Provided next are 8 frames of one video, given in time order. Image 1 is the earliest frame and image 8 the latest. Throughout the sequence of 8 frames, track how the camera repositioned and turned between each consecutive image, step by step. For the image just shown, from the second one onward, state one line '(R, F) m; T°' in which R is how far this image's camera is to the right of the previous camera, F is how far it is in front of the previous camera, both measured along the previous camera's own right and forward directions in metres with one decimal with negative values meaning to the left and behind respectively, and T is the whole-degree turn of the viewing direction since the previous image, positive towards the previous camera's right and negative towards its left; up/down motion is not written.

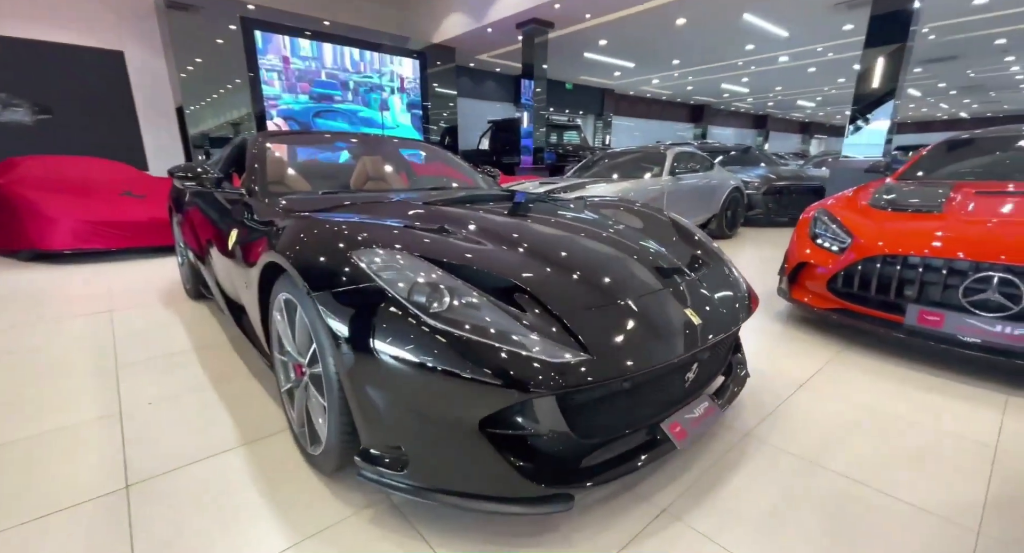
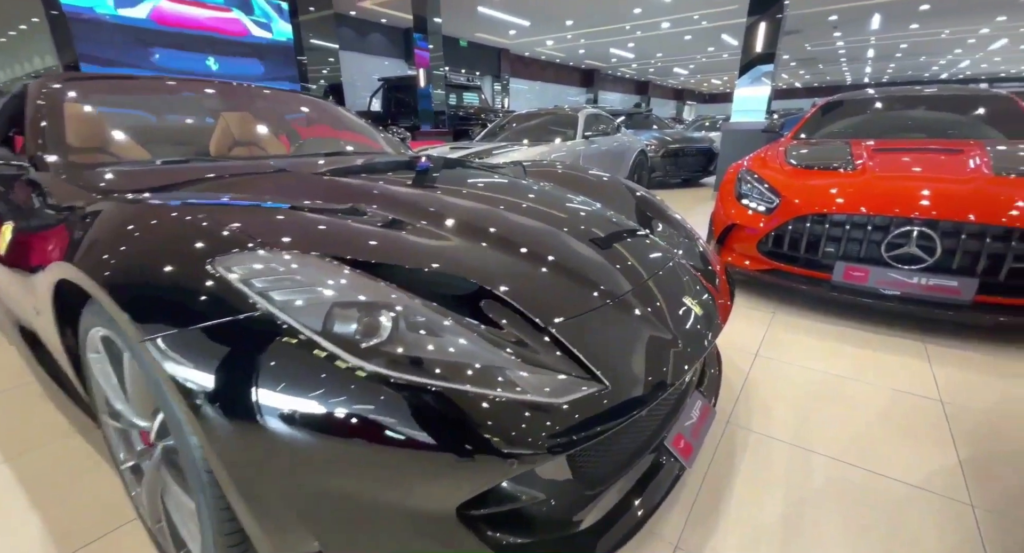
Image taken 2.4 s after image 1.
(-0.1, +0.3) m; +12°
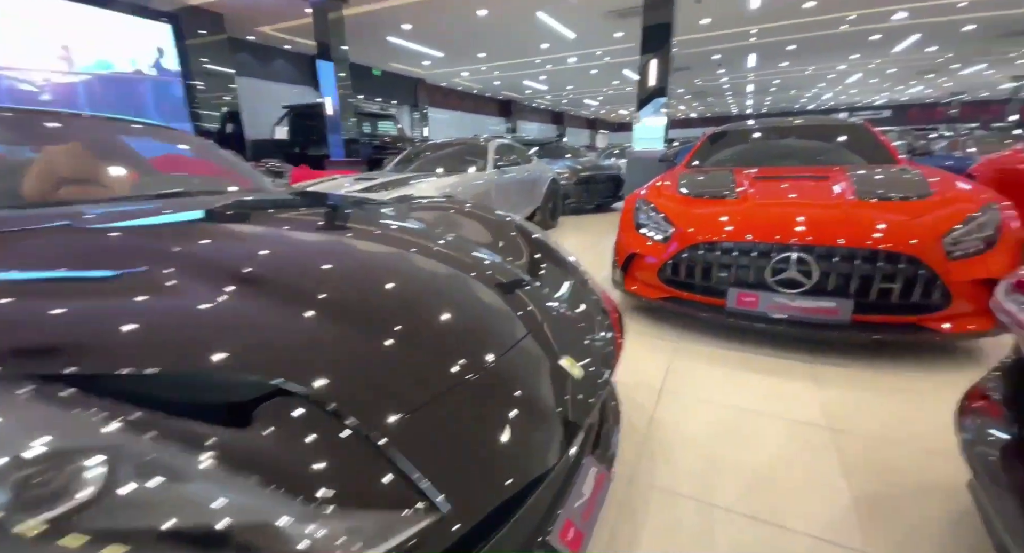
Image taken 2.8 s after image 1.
(+0.1, +0.1) m; +9°
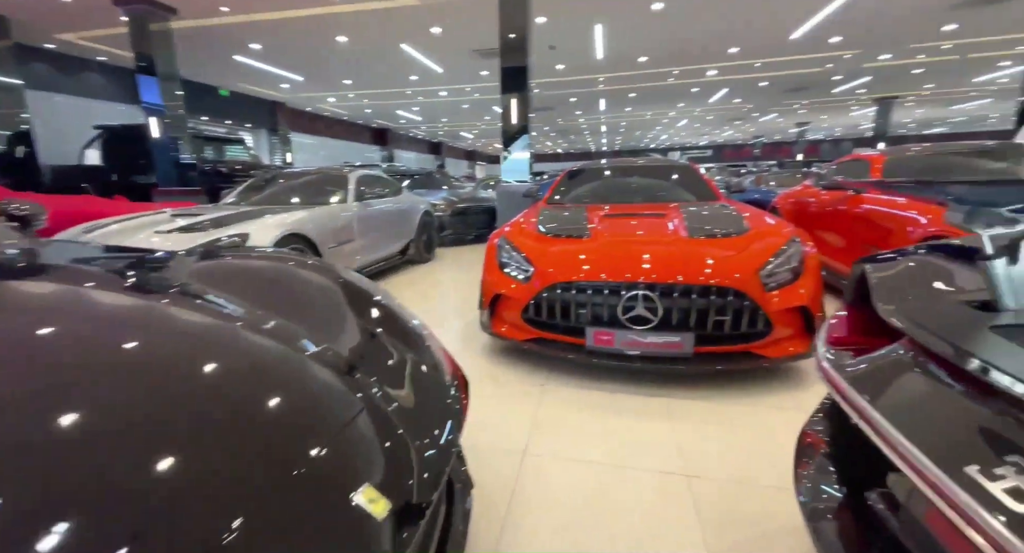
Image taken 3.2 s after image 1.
(+0.1, +0.1) m; +15°
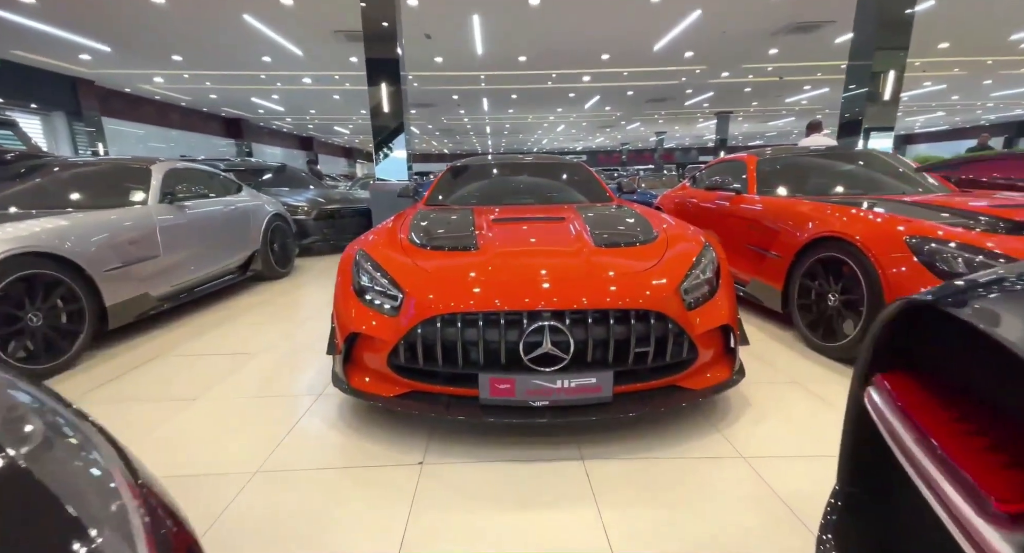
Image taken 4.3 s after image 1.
(+0.1, +0.5) m; +14°
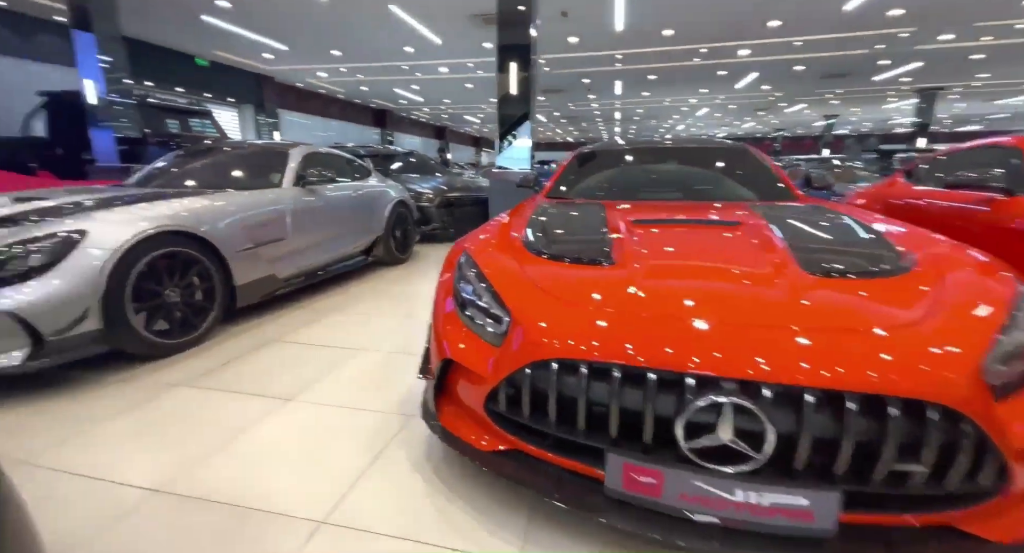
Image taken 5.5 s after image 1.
(-0.1, +0.4) m; -15°
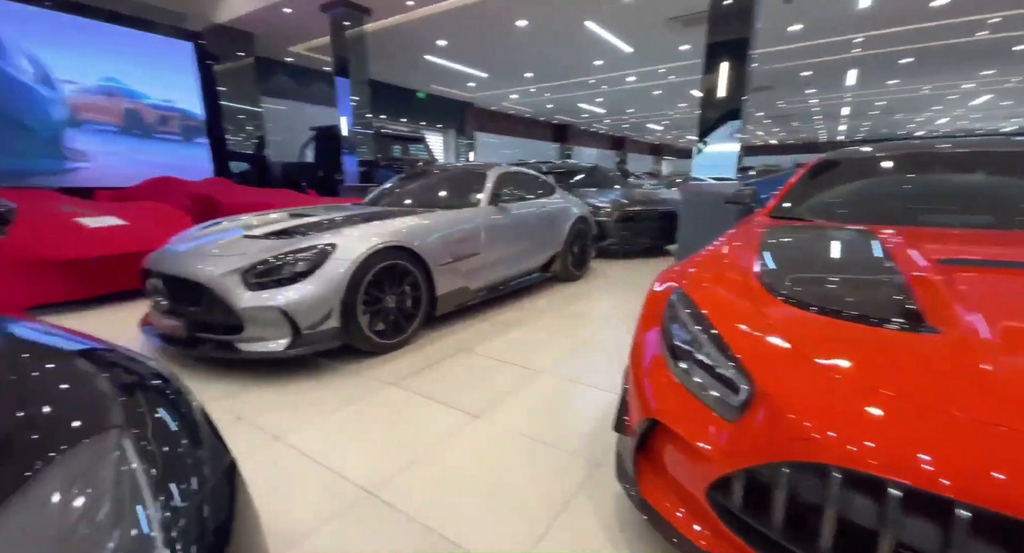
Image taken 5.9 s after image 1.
(-0.1, +0.1) m; -22°
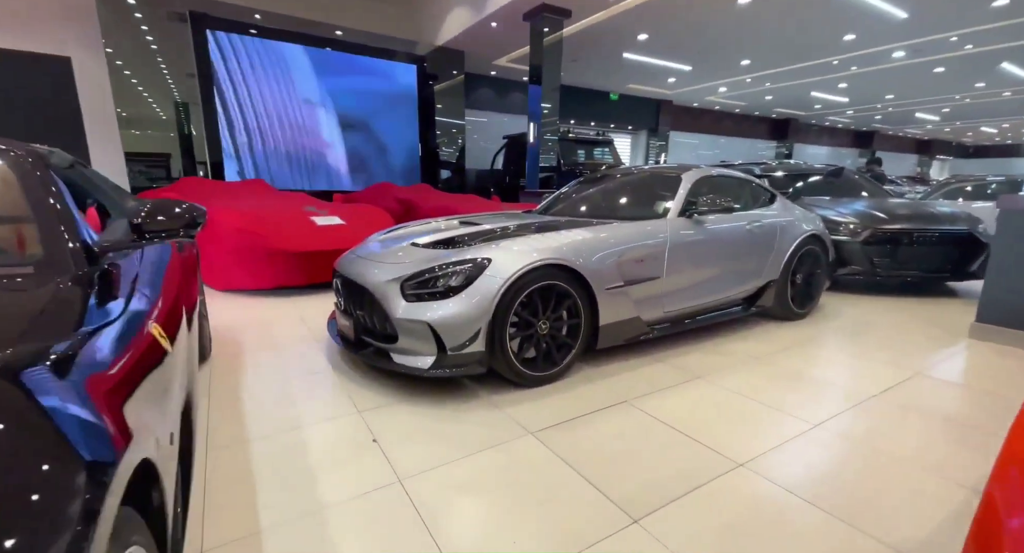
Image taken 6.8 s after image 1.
(0.0, +0.5) m; -23°
